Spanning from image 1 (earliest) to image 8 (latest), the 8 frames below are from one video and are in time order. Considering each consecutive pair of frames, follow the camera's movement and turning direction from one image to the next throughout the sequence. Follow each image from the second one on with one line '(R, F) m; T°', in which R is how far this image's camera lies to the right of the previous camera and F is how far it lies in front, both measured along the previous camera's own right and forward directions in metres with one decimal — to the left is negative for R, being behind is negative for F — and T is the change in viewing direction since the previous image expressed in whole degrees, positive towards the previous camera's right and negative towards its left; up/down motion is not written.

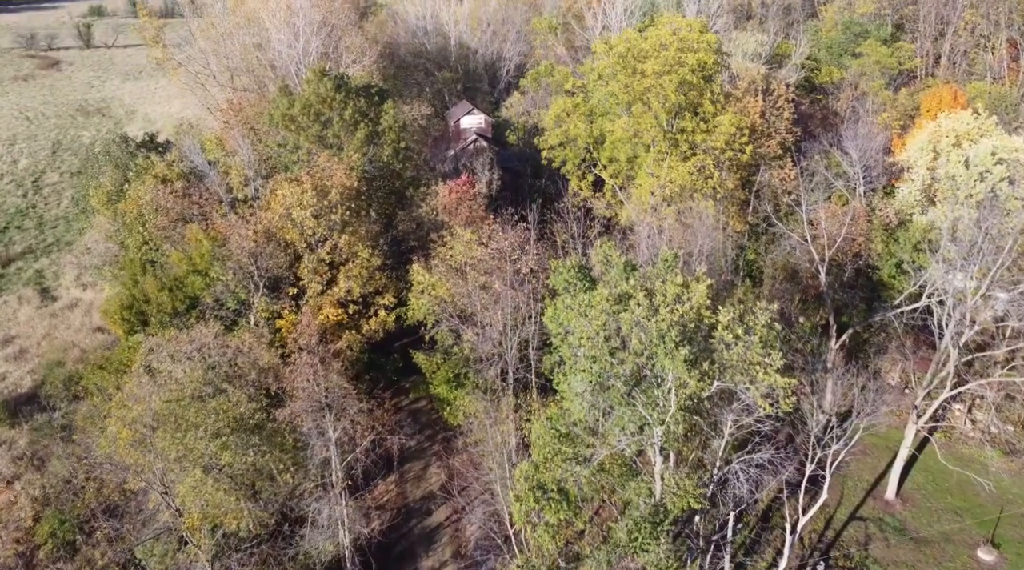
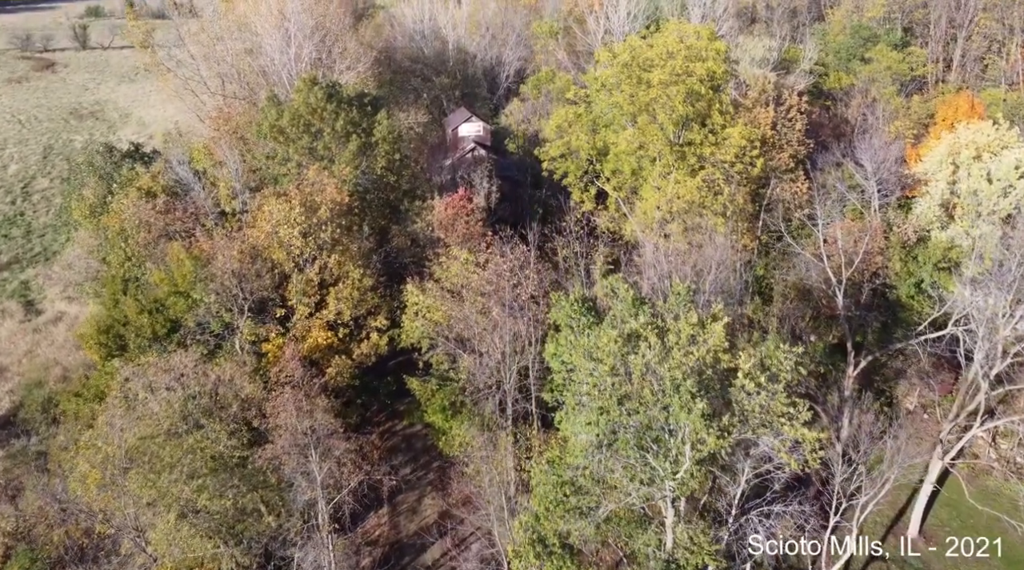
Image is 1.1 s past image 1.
(0.0, +2.3) m; 0°
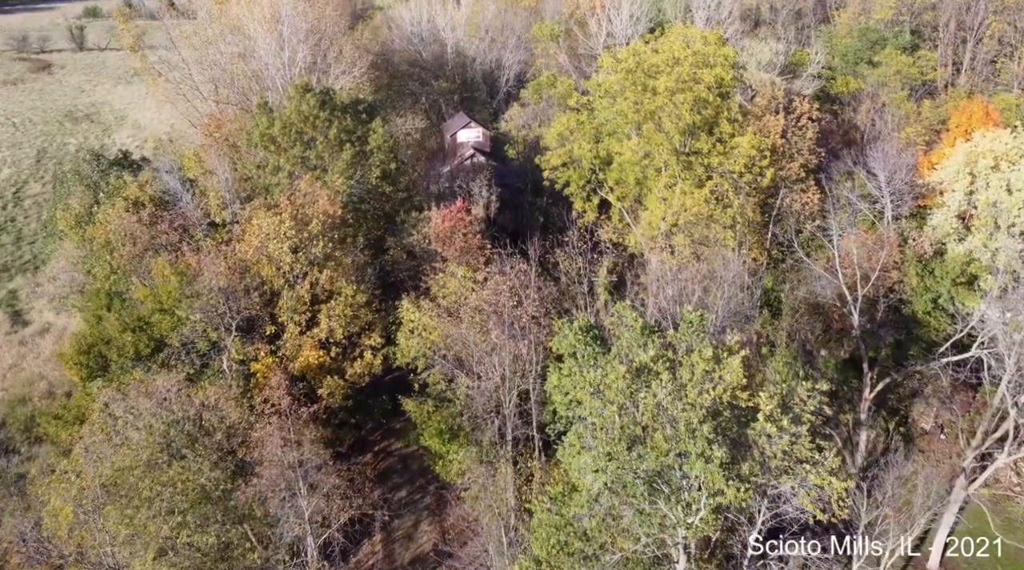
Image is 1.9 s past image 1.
(0.0, +1.8) m; 0°
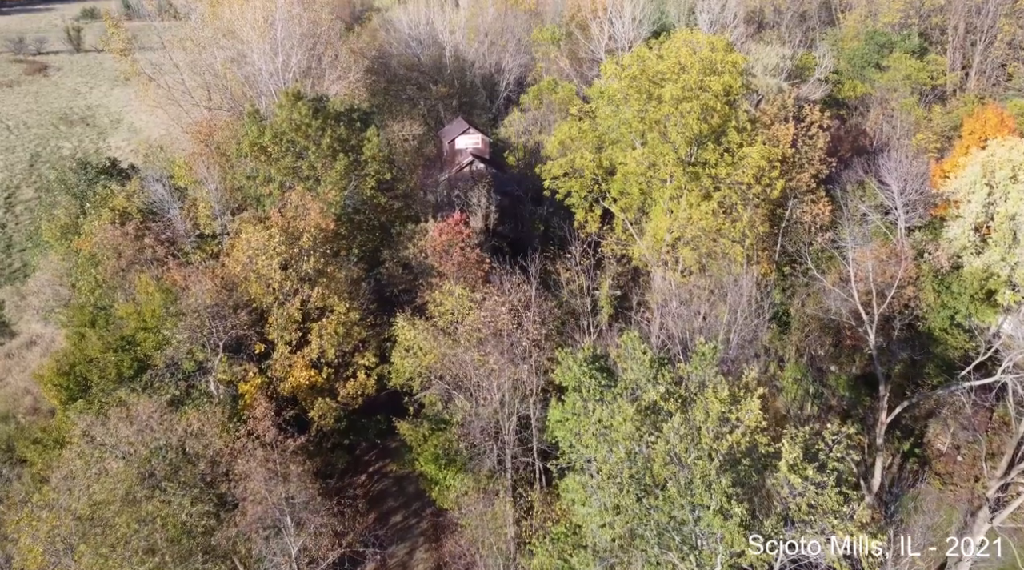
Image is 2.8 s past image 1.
(0.0, +1.7) m; 0°
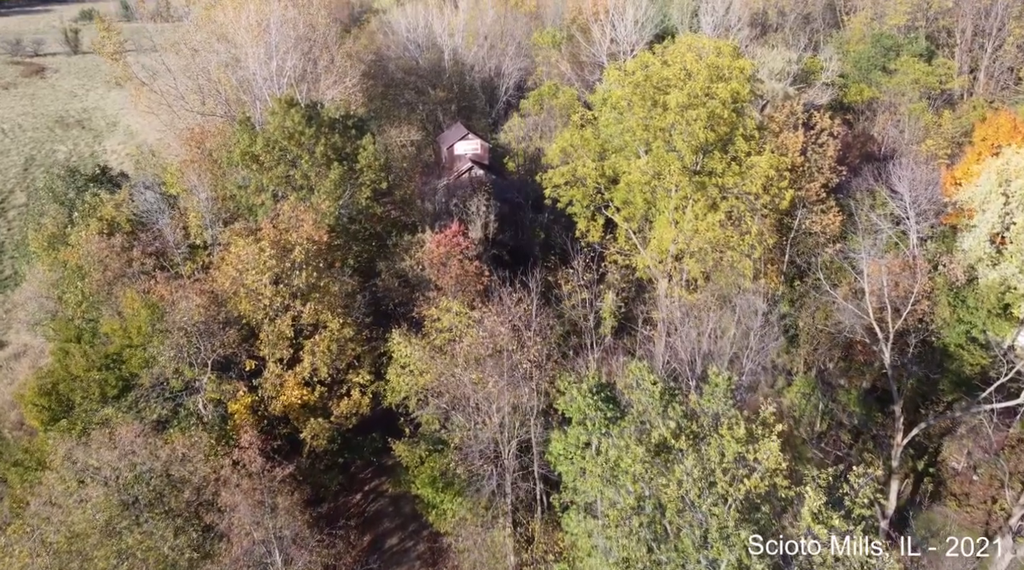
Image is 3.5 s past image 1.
(0.0, +1.4) m; 0°
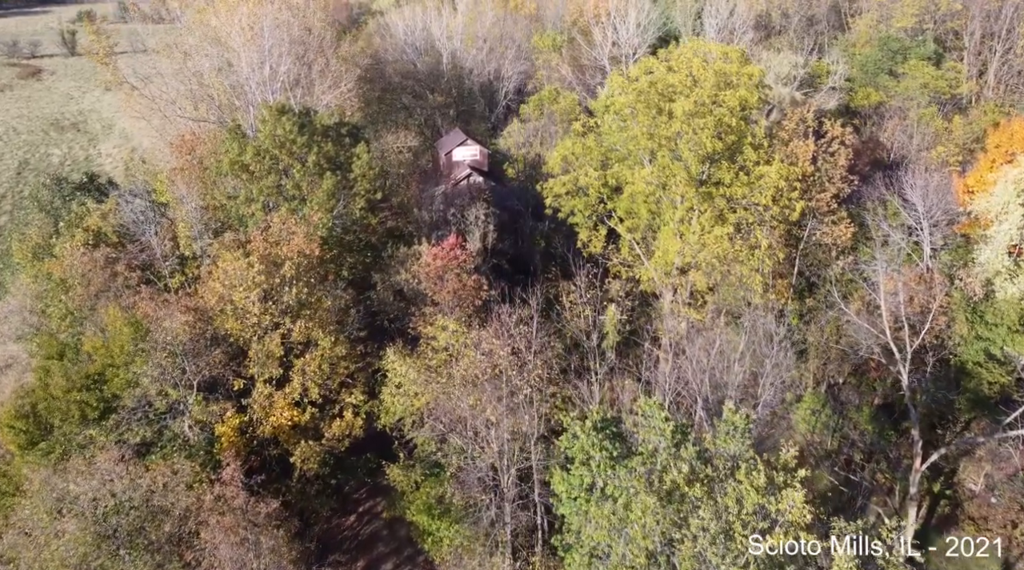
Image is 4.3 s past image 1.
(0.0, +1.6) m; 0°
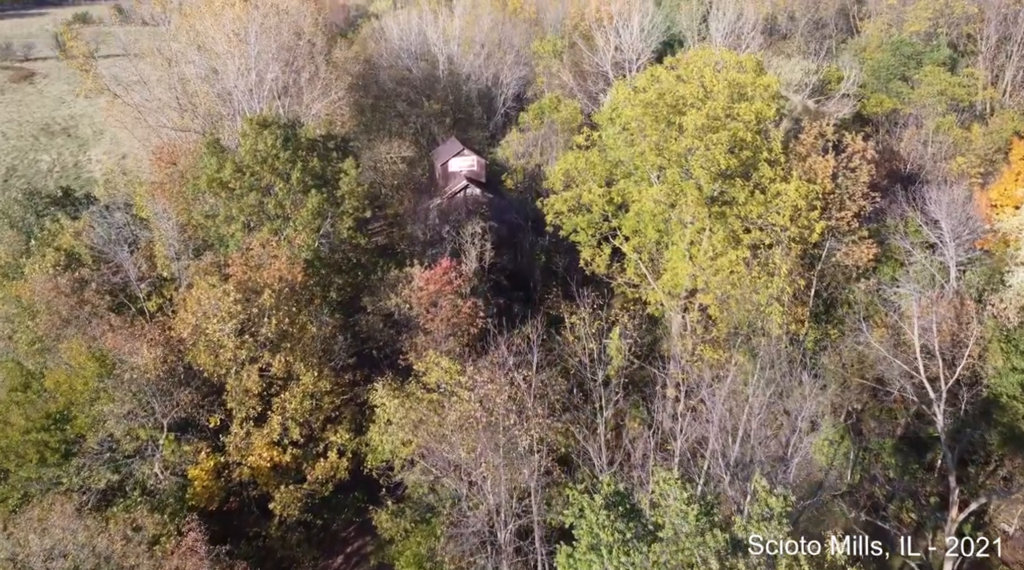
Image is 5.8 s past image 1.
(0.0, +2.8) m; 0°
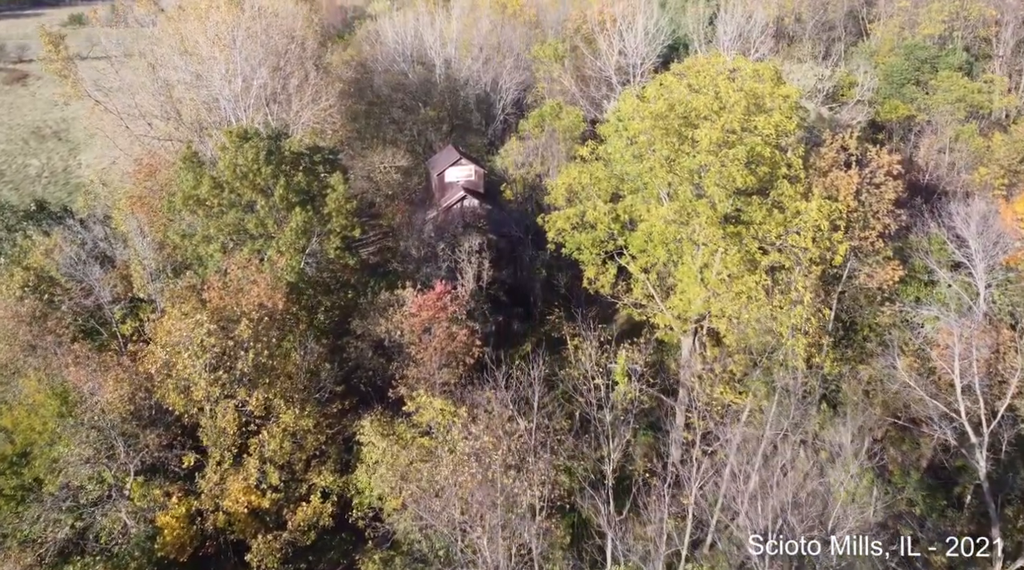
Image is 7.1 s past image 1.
(0.0, +2.7) m; 0°
